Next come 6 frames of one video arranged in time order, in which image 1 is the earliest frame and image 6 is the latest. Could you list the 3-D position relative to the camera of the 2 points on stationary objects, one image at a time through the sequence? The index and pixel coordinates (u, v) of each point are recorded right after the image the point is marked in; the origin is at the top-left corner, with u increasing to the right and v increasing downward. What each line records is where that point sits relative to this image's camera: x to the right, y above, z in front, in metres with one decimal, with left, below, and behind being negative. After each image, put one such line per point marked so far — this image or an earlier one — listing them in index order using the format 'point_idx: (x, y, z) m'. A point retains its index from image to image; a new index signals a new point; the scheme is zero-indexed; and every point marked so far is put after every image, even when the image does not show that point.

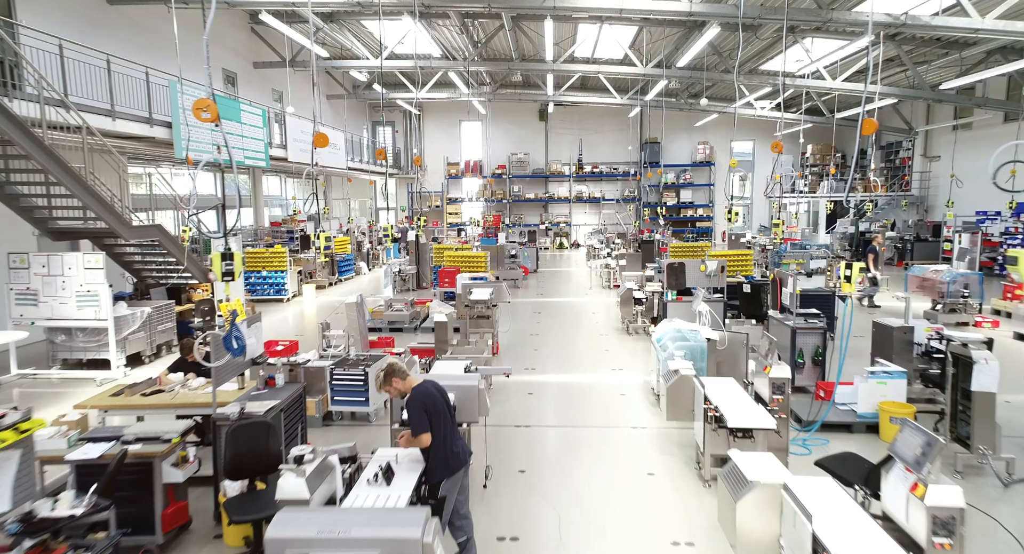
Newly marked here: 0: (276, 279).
0: (-4.2, 0.0, +8.6) m
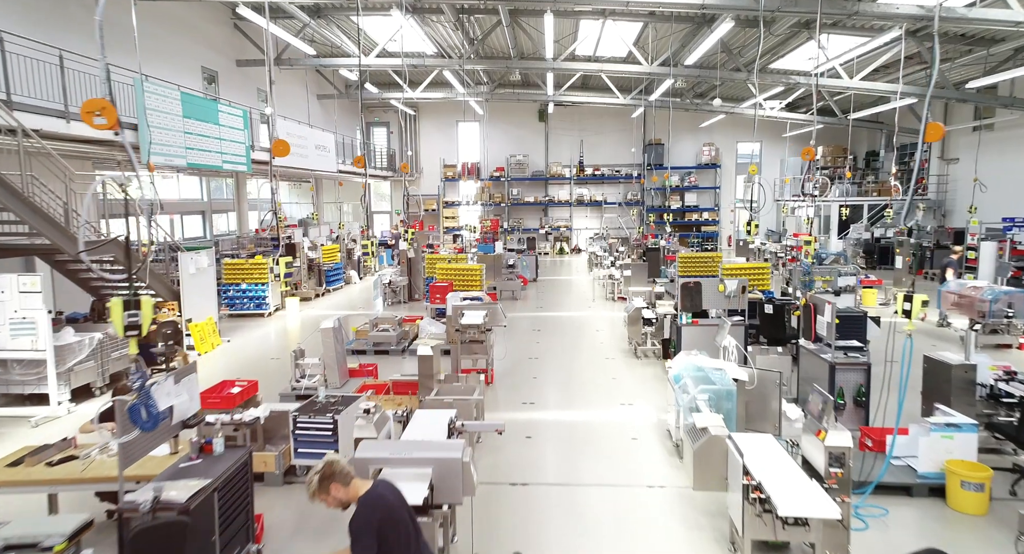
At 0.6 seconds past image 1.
0: (-4.3, -0.3, +8.1) m
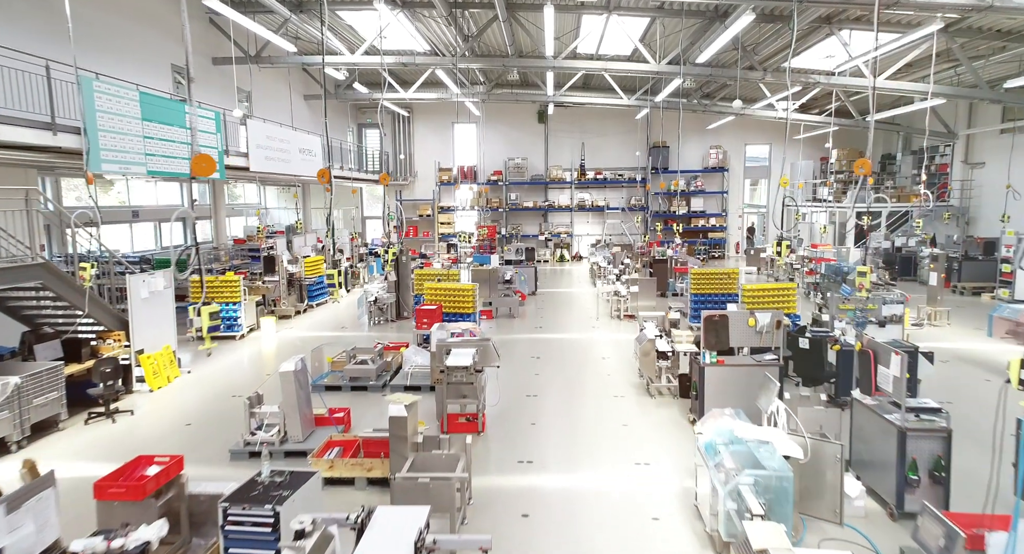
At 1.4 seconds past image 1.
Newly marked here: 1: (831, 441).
0: (-4.3, -0.5, +7.3) m
1: (+1.9, -1.0, +2.8) m
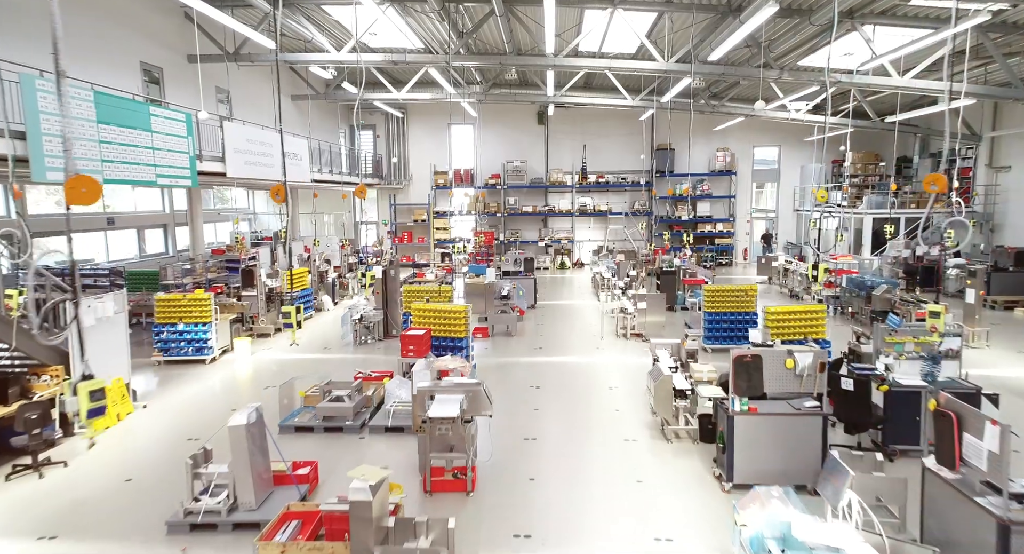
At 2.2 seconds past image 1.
0: (-4.4, -0.8, +6.7) m
1: (+1.8, -1.2, +2.2) m
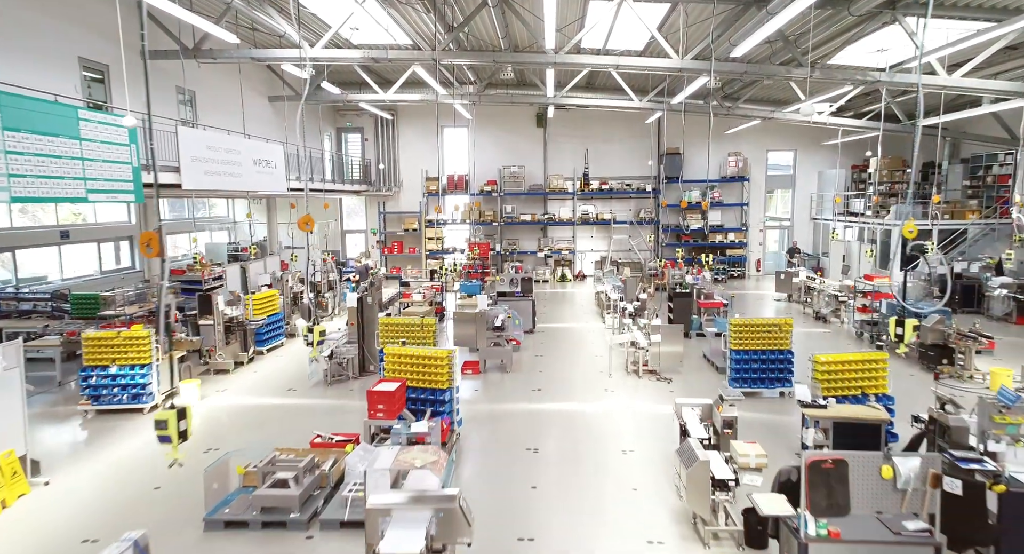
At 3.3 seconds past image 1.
0: (-4.4, -1.2, +5.7) m
1: (+1.8, -1.6, +1.2) m
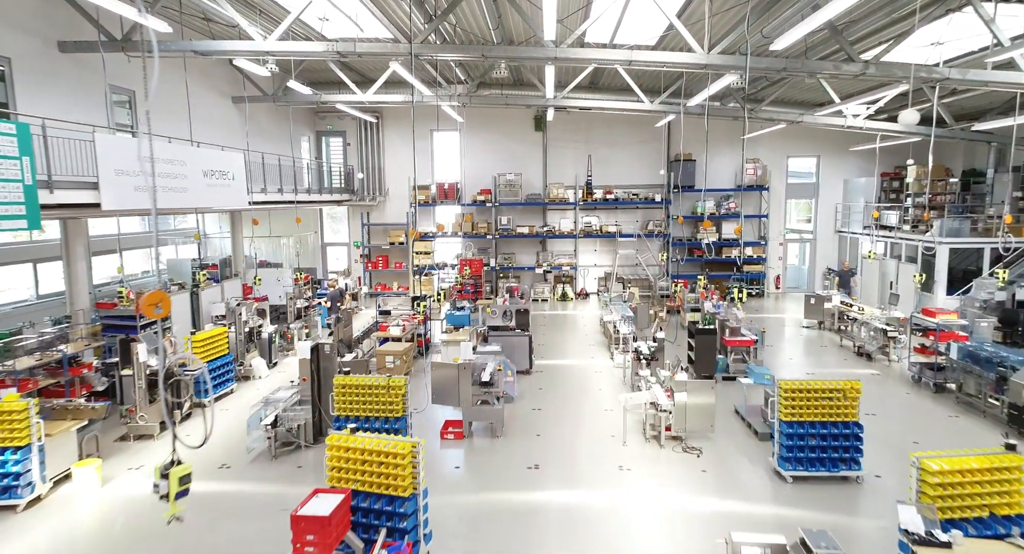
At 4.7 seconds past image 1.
0: (-4.5, -1.7, +4.3) m
1: (+1.7, -2.1, -0.1) m
